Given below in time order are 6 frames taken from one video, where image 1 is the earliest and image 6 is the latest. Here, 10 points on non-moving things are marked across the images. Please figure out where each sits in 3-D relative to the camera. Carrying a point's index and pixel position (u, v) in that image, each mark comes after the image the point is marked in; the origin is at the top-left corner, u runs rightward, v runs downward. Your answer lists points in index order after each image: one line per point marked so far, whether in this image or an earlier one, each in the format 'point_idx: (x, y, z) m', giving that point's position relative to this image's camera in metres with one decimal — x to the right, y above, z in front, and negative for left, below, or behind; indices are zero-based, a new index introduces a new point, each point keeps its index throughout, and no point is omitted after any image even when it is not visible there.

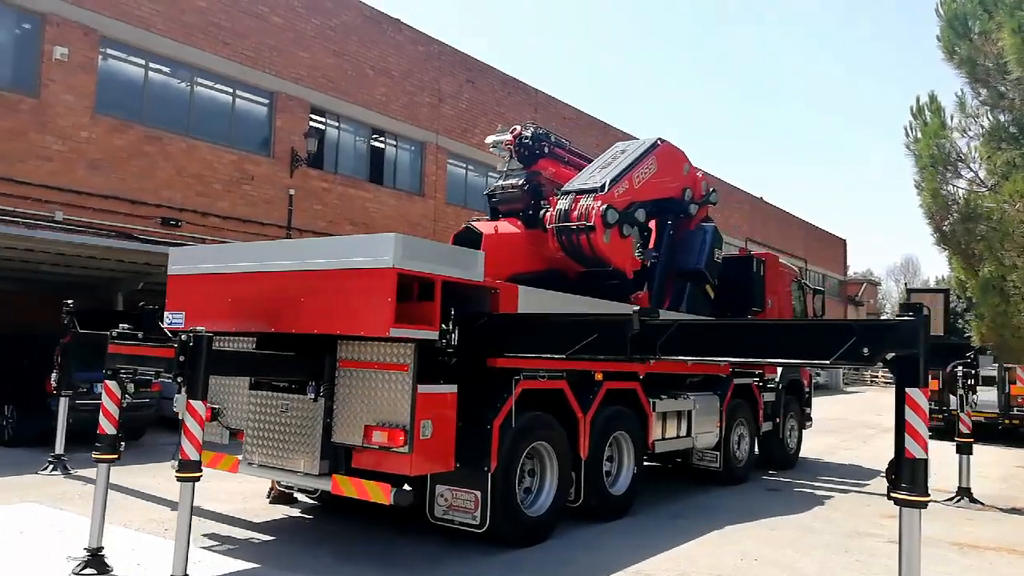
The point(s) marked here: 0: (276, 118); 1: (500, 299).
0: (-5.2, +3.8, +18.2) m
1: (-0.1, -0.1, +6.2) m
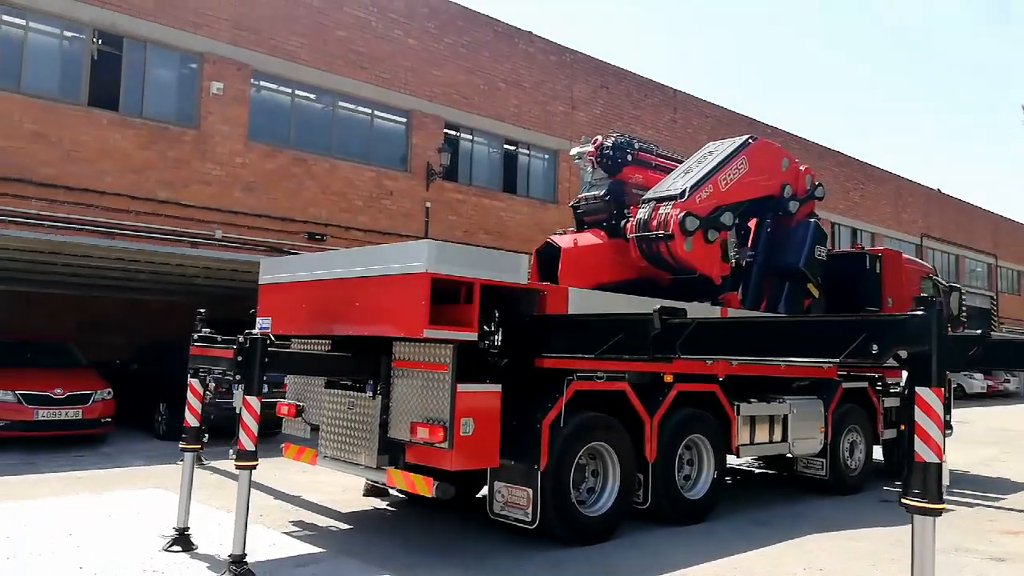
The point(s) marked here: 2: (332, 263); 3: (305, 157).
0: (-2.3, +3.6, +19.2) m
1: (+0.3, -0.1, +6.4) m
2: (-1.4, +0.2, +6.5) m
3: (-4.3, +2.8, +17.3) m
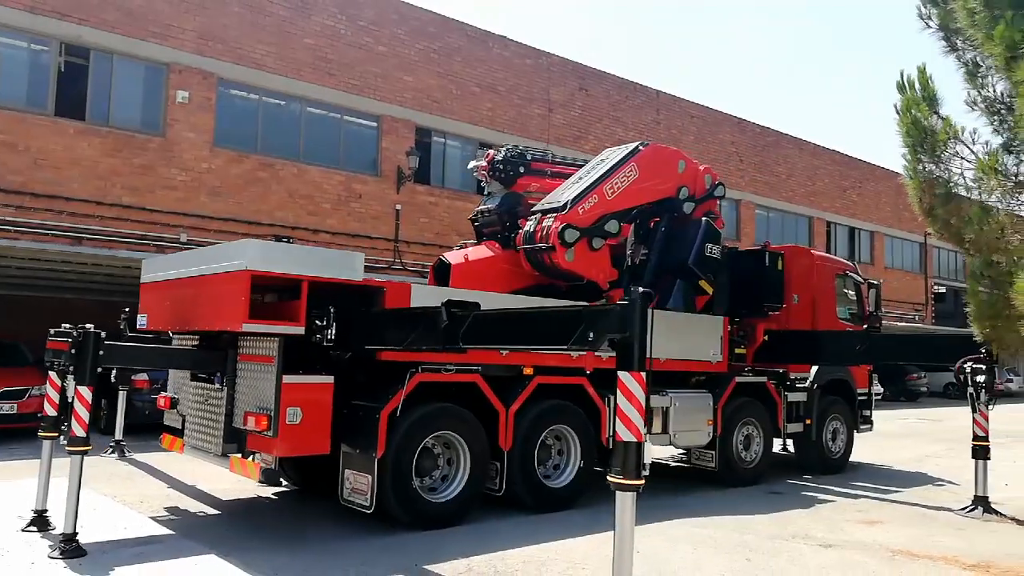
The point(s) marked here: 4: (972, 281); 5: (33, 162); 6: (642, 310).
0: (-3.1, +3.6, +19.6) m
1: (-1.0, -0.1, +6.7) m
2: (-2.7, +0.2, +6.9) m
3: (-5.3, +2.8, +17.9) m
4: (+4.2, +0.1, +7.4) m
5: (-8.6, +2.3, +14.6) m
6: (+0.7, -0.1, +4.3) m
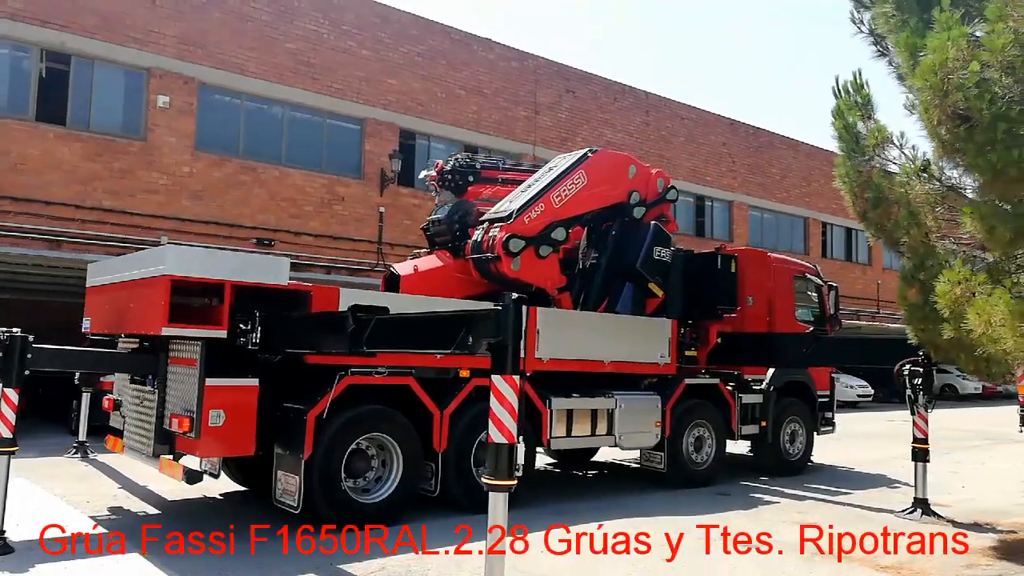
0: (-3.6, +3.5, +19.8) m
1: (-1.6, -0.1, +6.8) m
2: (-3.4, +0.2, +7.0) m
3: (-5.7, +2.7, +18.0) m
4: (+3.6, +0.1, +7.4) m
5: (-9.1, +2.2, +14.8) m
6: (0.0, -0.1, +4.4) m
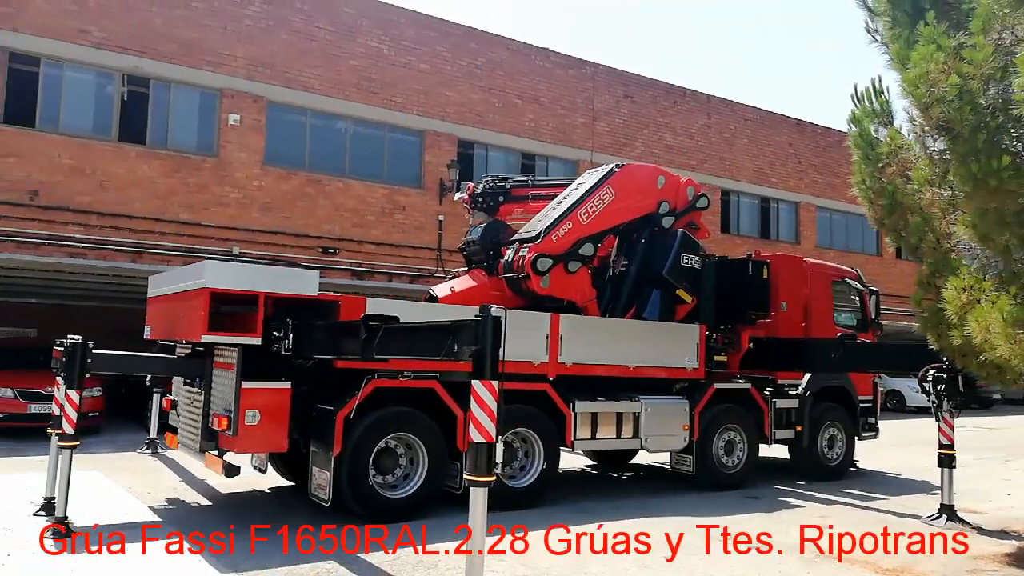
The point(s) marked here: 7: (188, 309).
0: (-2.3, +3.4, +20.5) m
1: (-1.5, -0.2, +7.4) m
2: (-3.2, +0.1, +7.7) m
3: (-4.5, +2.6, +18.9) m
4: (+3.7, 0.0, +7.5) m
5: (-8.2, +2.0, +16.1) m
6: (-0.1, -0.2, +4.8) m
7: (-2.8, -0.2, +7.1) m
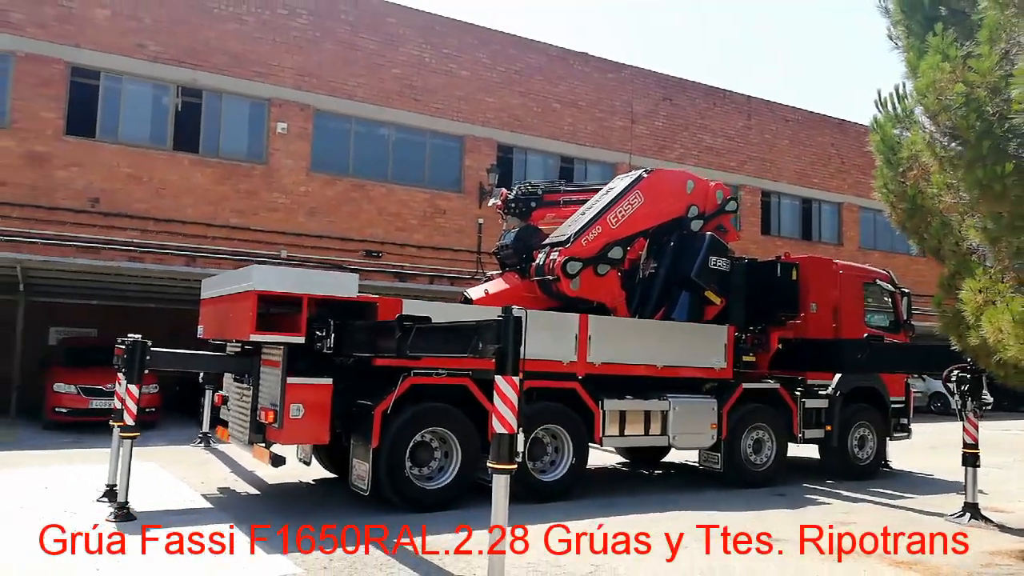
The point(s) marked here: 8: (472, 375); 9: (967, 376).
0: (-1.3, +3.3, +21.0) m
1: (-1.3, -0.2, +7.8) m
2: (-2.9, +0.1, +8.3) m
3: (-3.6, +2.5, +19.5) m
4: (+4.0, 0.0, +7.7) m
5: (-7.4, +2.0, +16.9) m
6: (0.0, -0.2, +5.1) m
7: (-2.6, -0.2, +7.7) m
8: (-0.4, -0.9, +8.4) m
9: (+4.8, -0.9, +8.5) m
